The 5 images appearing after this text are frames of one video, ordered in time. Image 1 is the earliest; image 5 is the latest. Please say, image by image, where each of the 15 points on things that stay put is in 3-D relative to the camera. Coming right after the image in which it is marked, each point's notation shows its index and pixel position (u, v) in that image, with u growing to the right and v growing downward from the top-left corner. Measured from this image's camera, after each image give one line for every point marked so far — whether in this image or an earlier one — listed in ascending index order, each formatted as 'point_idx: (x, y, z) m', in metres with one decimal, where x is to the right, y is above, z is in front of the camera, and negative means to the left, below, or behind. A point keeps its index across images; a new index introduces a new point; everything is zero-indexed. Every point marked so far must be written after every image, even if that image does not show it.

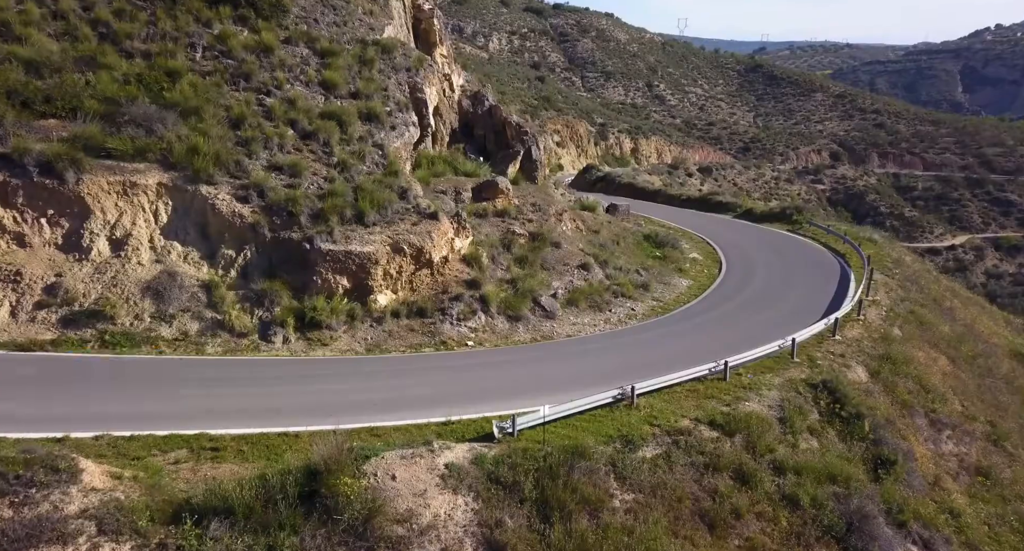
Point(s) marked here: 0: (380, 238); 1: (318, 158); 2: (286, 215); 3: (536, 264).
0: (-2.7, +0.8, +15.4) m
1: (-4.4, +2.7, +17.2) m
2: (-4.5, +1.2, +15.1) m
3: (+0.6, +0.3, +19.6) m
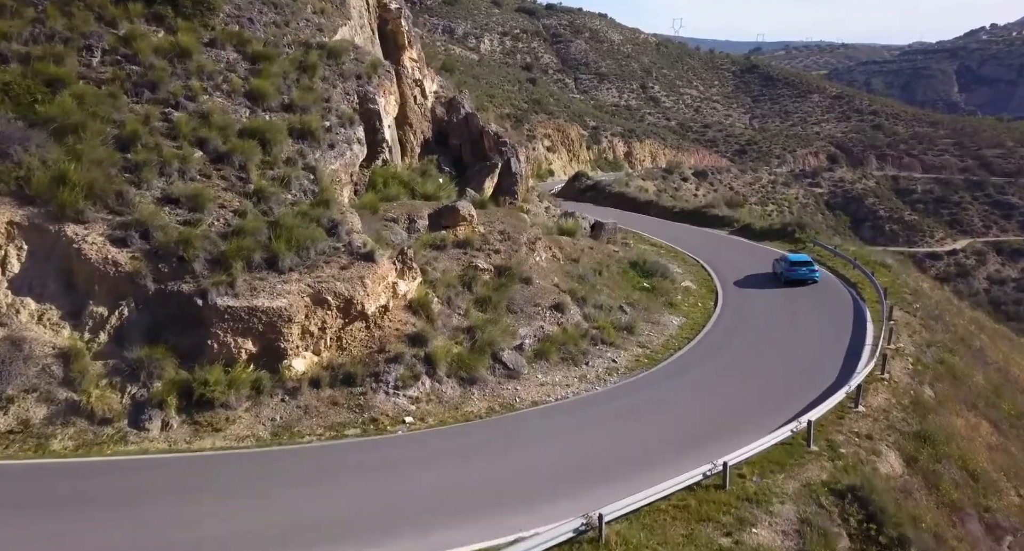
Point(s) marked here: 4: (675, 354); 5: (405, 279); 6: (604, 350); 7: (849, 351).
0: (-3.5, -0.2, +12.4) m
1: (-5.3, +1.7, +14.2) m
2: (-5.3, +0.2, +12.1) m
3: (-0.3, -0.7, +16.6) m
4: (+3.9, -1.8, +17.4) m
5: (-2.0, -0.1, +14.6) m
6: (+2.0, -1.7, +16.7) m
7: (+7.3, -1.6, +16.4) m
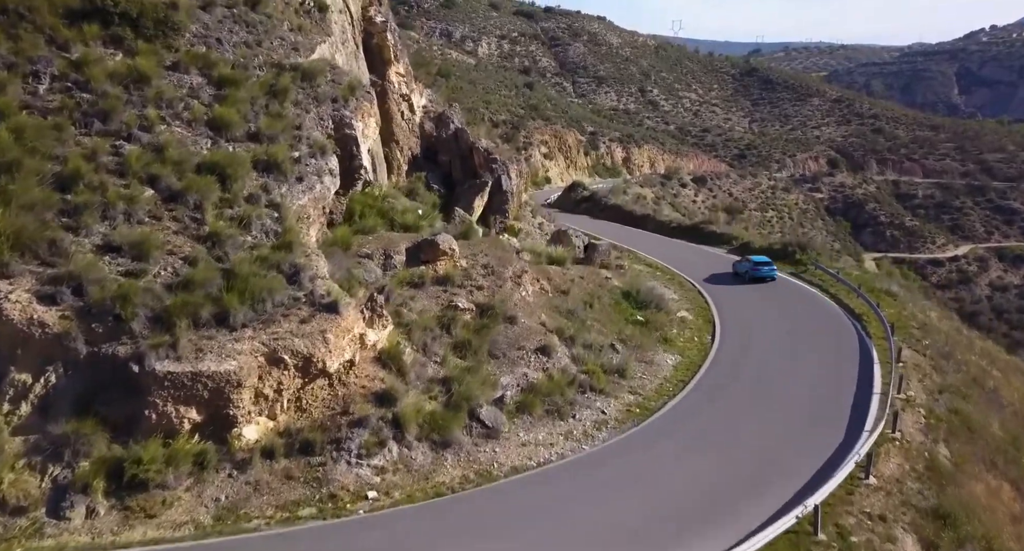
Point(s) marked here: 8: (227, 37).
0: (-3.9, -1.1, +11.2) m
1: (-5.6, +0.8, +13.0) m
2: (-5.7, -0.6, +10.9) m
3: (-0.6, -1.6, +15.5) m
4: (+3.5, -2.6, +16.2) m
5: (-2.4, -0.9, +13.4) m
6: (+1.6, -2.5, +15.5) m
7: (+6.9, -2.4, +15.3) m
8: (-7.1, +6.0, +19.0) m
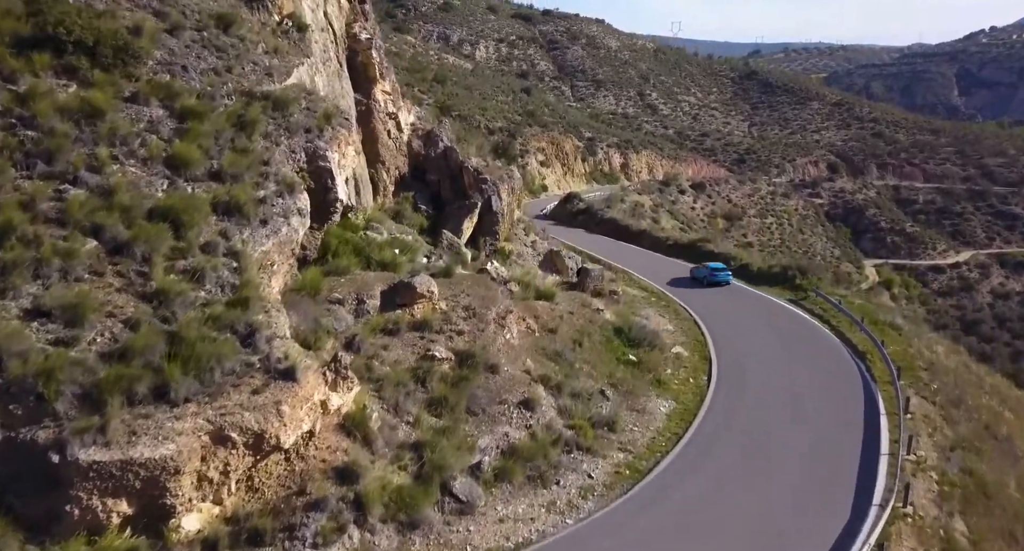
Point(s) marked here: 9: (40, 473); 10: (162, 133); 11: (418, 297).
0: (-4.3, -2.0, +10.1) m
1: (-6.0, -0.1, +11.9) m
2: (-6.1, -1.6, +9.8) m
3: (-1.0, -2.5, +14.3) m
4: (+3.1, -3.6, +15.1) m
5: (-2.8, -1.9, +12.3) m
6: (+1.3, -3.5, +14.4) m
7: (+6.5, -3.4, +14.1) m
8: (-7.5, +5.0, +17.9) m
9: (-5.8, -2.4, +9.4) m
10: (-7.1, +2.9, +15.4) m
11: (-2.0, -0.5, +16.3) m
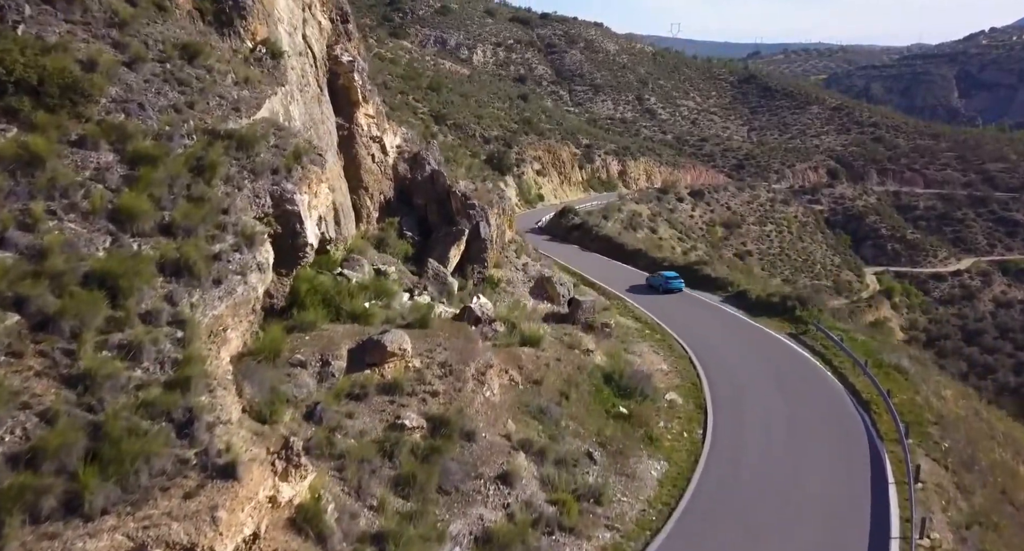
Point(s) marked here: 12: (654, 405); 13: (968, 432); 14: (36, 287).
0: (-4.7, -3.1, +8.9) m
1: (-6.4, -1.3, +10.6) m
2: (-6.5, -2.7, +8.5) m
3: (-1.4, -3.6, +13.1) m
4: (+2.7, -4.7, +13.9) m
5: (-3.2, -3.0, +11.1) m
6: (+0.8, -4.6, +13.1) m
7: (+6.1, -4.5, +12.9) m
8: (-7.9, +3.9, +16.7) m
9: (-6.2, -3.6, +8.2) m
10: (-7.5, +1.7, +14.2) m
11: (-2.4, -1.6, +15.1) m
12: (+3.6, -3.3, +19.1) m
13: (+11.5, -3.9, +18.9) m
14: (-7.0, -0.2, +11.3) m
